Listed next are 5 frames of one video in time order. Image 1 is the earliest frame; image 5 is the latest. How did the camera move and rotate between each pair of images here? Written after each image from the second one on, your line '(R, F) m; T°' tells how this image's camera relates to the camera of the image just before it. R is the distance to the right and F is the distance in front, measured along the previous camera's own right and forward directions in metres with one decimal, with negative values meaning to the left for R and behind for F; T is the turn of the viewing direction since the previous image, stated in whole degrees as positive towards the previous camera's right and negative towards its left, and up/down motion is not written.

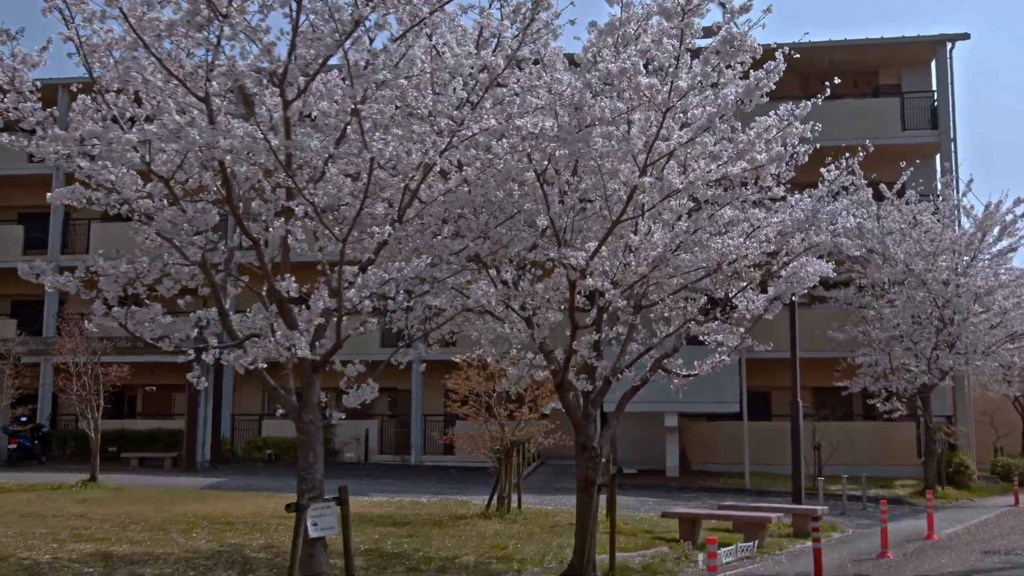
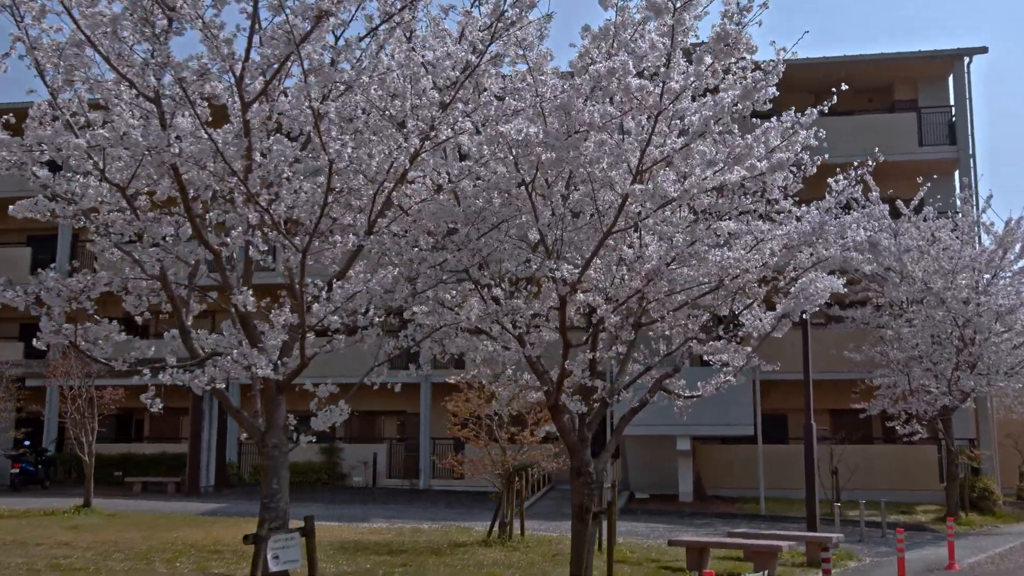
(+0.4, +0.7) m; -1°
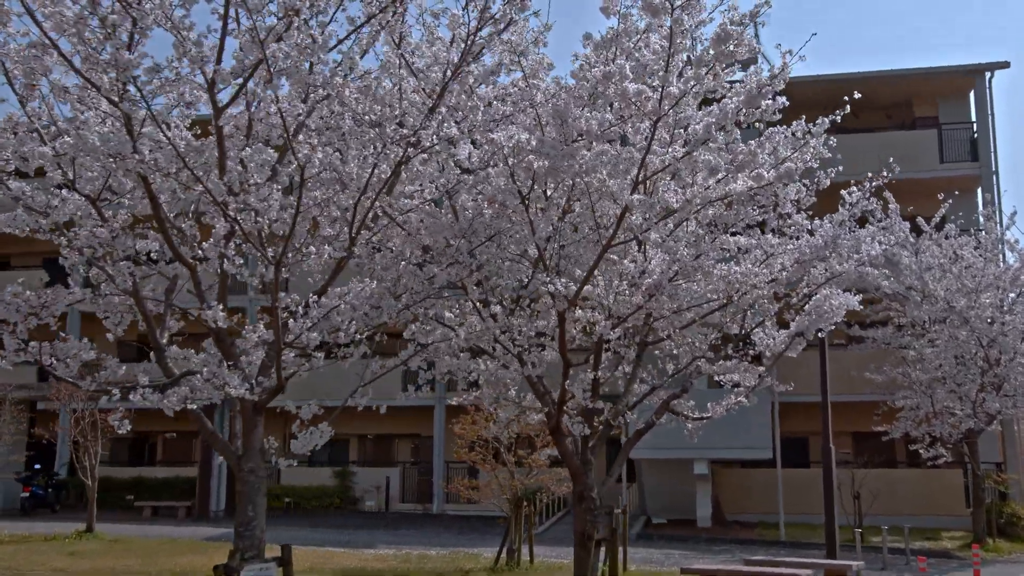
(+0.3, +0.5) m; -1°
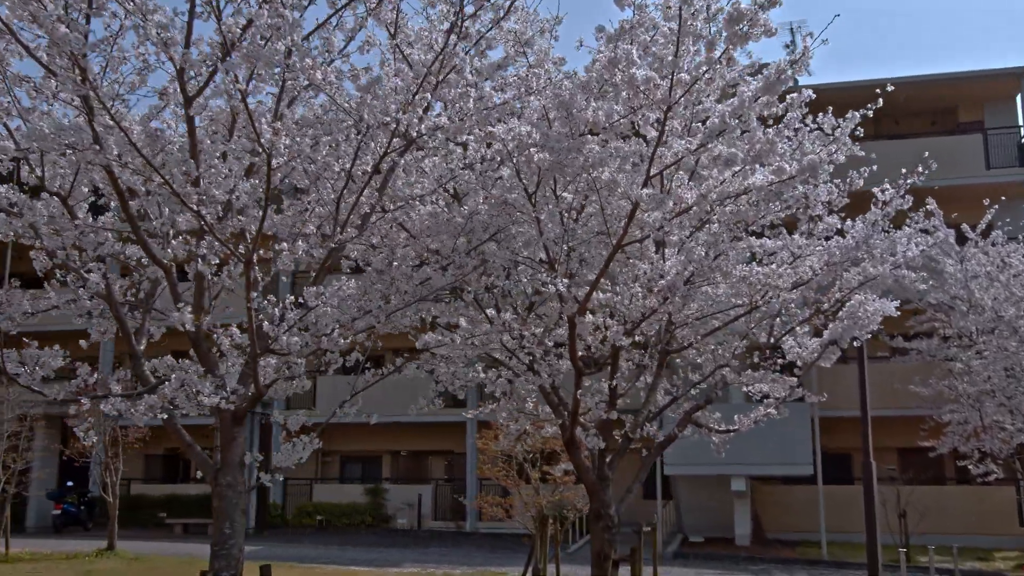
(+0.4, +0.7) m; -2°
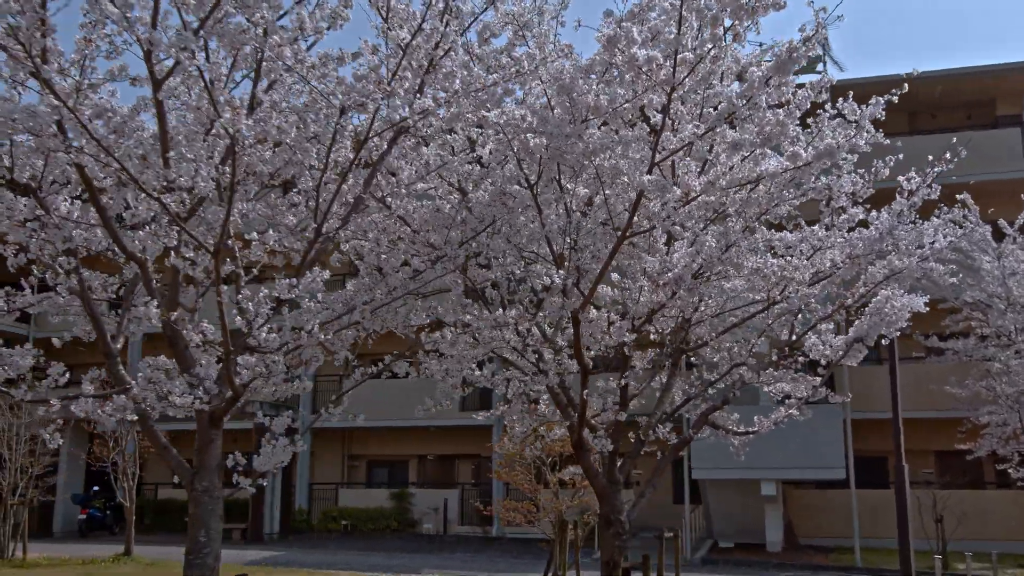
(+0.3, +0.5) m; -2°
